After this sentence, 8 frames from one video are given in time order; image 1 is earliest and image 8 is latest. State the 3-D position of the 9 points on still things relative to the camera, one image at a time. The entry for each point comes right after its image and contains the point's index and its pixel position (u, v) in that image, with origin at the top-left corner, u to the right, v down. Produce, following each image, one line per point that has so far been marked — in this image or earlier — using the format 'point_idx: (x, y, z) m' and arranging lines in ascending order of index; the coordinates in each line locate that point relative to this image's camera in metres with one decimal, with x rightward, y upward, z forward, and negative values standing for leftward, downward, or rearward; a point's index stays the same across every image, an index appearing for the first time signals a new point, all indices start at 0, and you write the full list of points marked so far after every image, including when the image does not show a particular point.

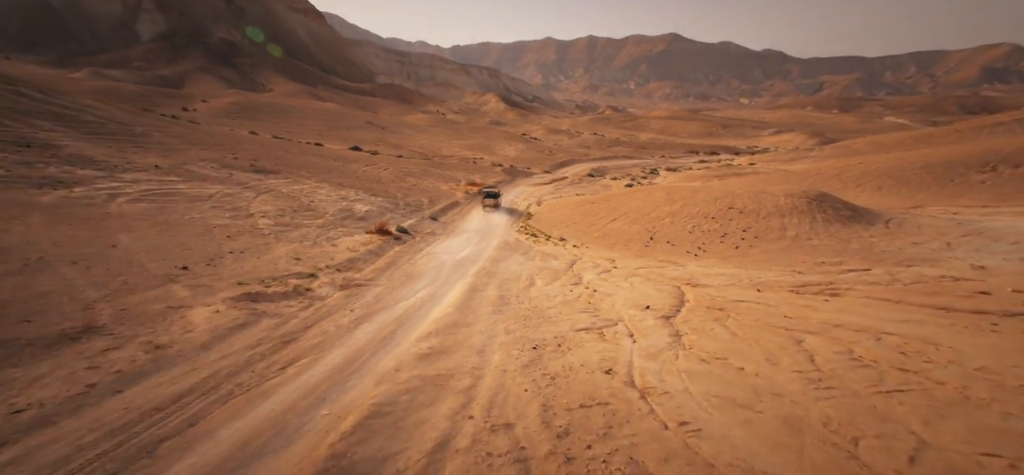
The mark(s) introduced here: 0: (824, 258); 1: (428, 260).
0: (+9.0, -0.6, +12.3) m
1: (-2.5, -0.7, +12.7) m
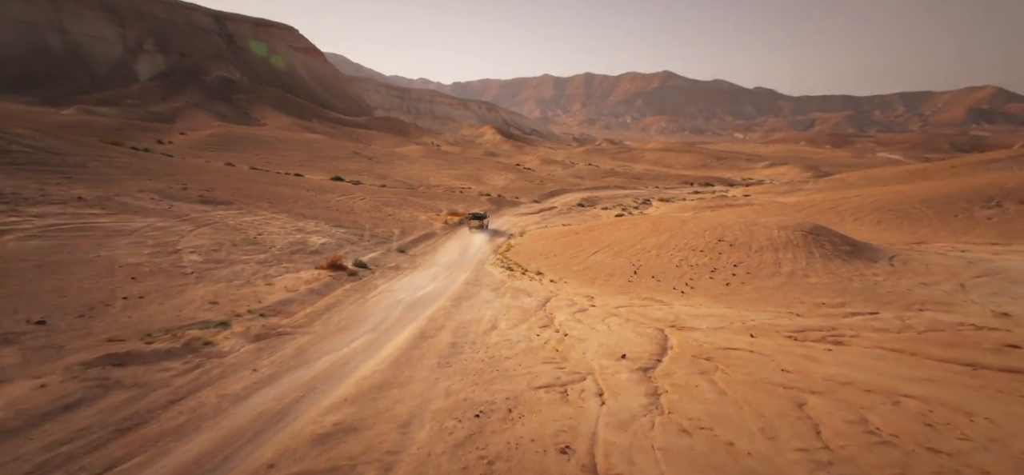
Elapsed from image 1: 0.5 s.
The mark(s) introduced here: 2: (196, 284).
0: (+8.0, -1.6, +11.0) m
1: (-3.5, -1.7, +11.3) m
2: (-6.8, -1.0, +9.1) m
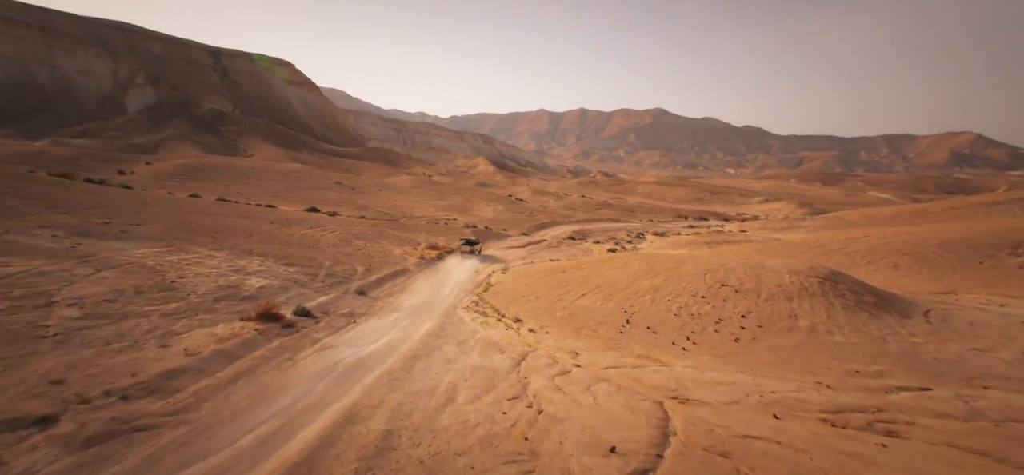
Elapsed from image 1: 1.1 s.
0: (+7.3, -2.7, +9.0) m
1: (-4.3, -2.7, +9.1) m
2: (-7.6, -1.9, +7.0) m
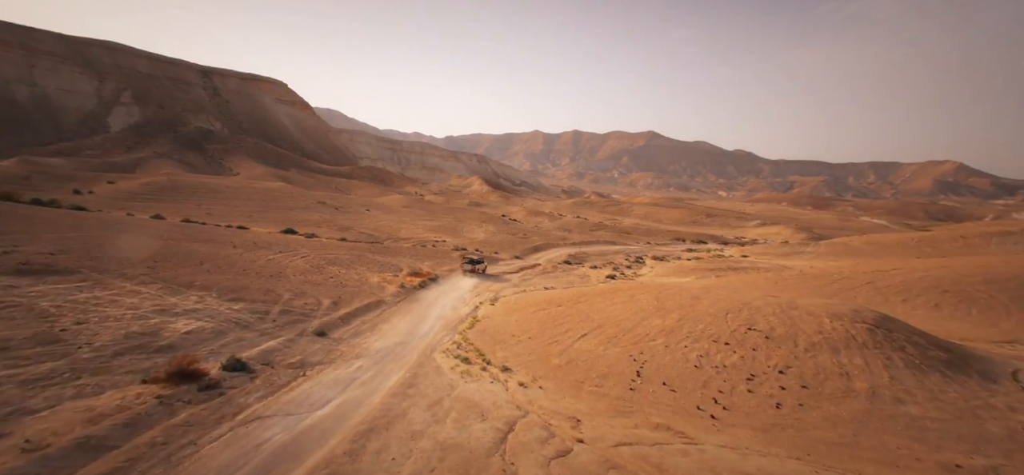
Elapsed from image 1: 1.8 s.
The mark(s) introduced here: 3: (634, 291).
0: (+7.0, -3.4, +6.8) m
1: (-4.6, -3.4, +6.8) m
2: (-7.8, -2.4, +4.6) m
3: (+5.4, -2.4, +18.7) m
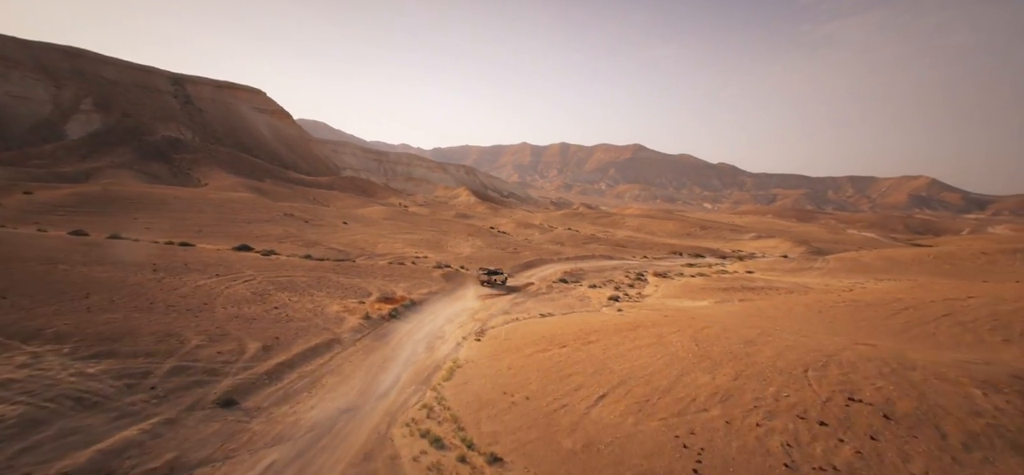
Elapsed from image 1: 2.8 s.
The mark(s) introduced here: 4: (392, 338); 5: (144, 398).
0: (+7.0, -3.8, +3.0) m
1: (-4.6, -3.7, +2.7) m
2: (-7.8, -2.7, +0.5) m
3: (+5.1, -3.1, +14.9) m
4: (-4.4, -3.7, +15.9) m
5: (-7.1, -3.1, +8.2) m
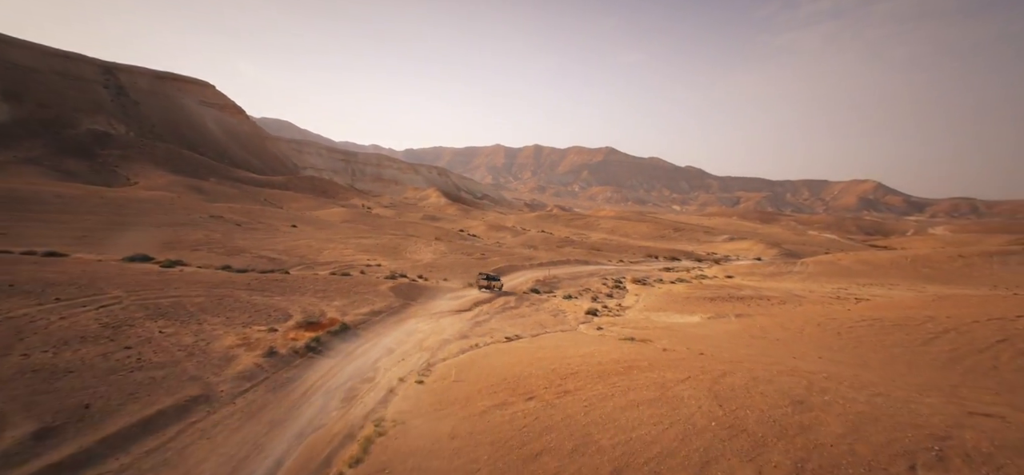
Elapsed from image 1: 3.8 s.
0: (+6.4, -4.0, -0.5) m
1: (-5.1, -4.0, -1.5) m
2: (-8.2, -3.0, -4.0) m
3: (+3.7, -3.3, +11.2) m
4: (-5.8, -4.0, +11.6) m
5: (-8.0, -3.4, +3.8) m
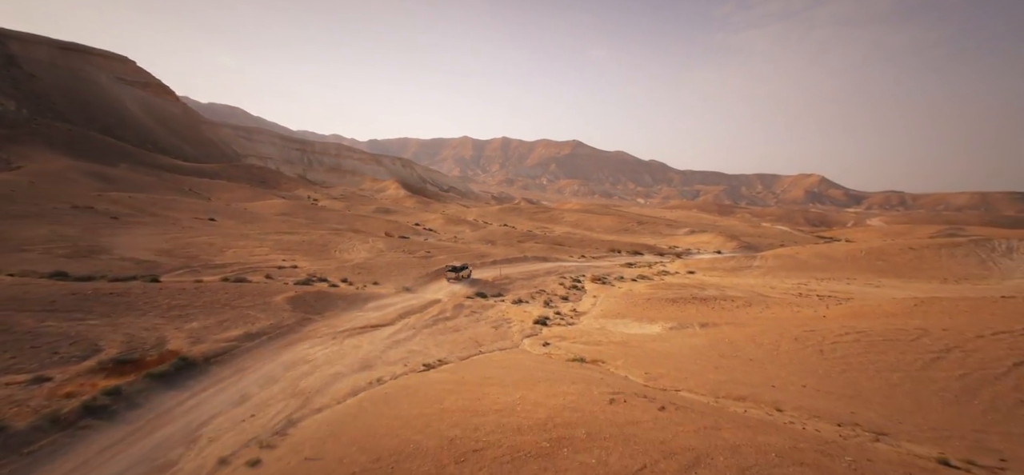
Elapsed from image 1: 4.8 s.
0: (+5.0, -4.3, -3.8) m
1: (-6.4, -4.3, -5.7) m
2: (-9.2, -3.4, -8.4) m
3: (+1.5, -3.5, +7.7) m
4: (-8.0, -4.2, +7.3) m
5: (-9.6, -3.7, -0.7) m
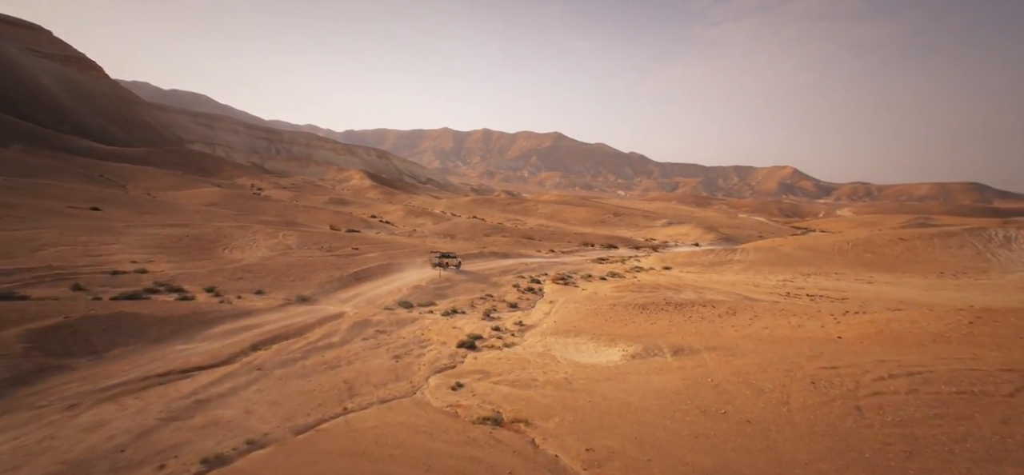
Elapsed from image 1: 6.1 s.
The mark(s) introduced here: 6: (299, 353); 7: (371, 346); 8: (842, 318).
0: (+2.8, -4.6, -9.6) m
1: (-8.5, -4.7, -12.0) m
2: (-11.3, -3.8, -14.8) m
3: (-1.3, -3.5, +1.7) m
4: (-10.8, -4.3, +1.0) m
5: (-12.0, -3.9, -7.1) m
6: (-7.6, -3.7, +15.4) m
7: (-5.6, -3.9, +17.1) m
8: (+15.0, -3.0, +19.5) m
